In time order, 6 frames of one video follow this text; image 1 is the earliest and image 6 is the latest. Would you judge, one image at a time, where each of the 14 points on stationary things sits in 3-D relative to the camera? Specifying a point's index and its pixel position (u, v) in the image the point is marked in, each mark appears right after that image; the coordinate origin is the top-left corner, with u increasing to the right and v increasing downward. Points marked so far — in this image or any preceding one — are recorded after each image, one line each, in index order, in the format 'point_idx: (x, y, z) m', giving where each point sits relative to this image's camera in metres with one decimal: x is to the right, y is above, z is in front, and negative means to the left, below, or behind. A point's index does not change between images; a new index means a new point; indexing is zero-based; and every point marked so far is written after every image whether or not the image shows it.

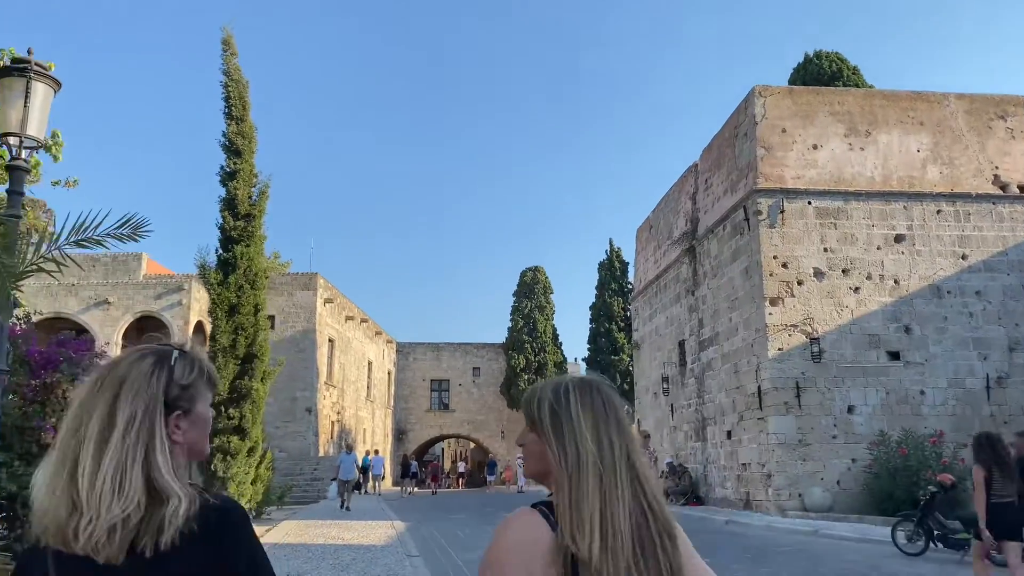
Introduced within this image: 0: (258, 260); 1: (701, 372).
0: (-3.4, +0.4, +11.4) m
1: (+3.5, -1.6, +16.0) m
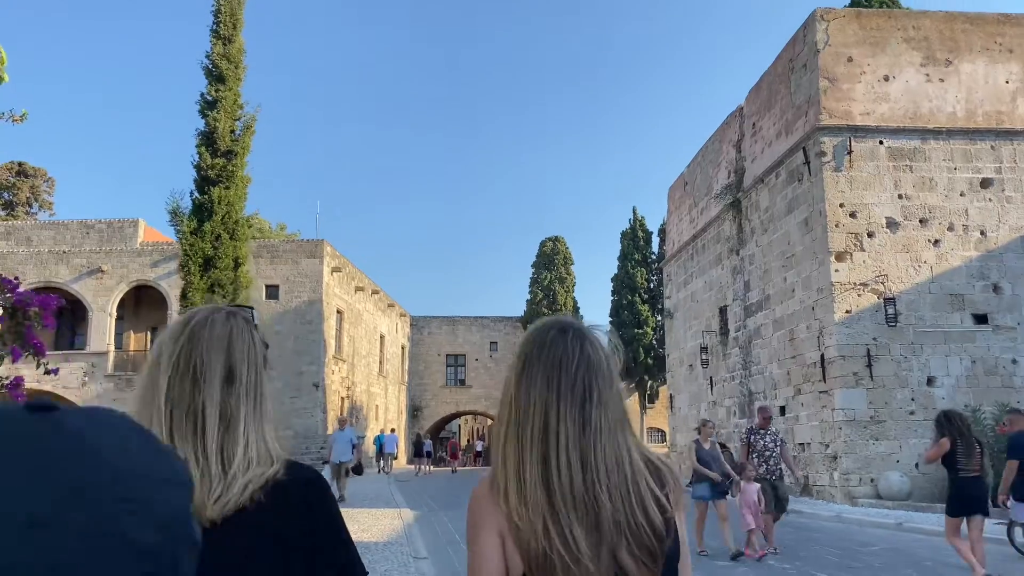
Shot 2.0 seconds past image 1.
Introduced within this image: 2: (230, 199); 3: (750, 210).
0: (-3.1, +0.9, +9.7) m
1: (+3.9, -0.9, +14.2) m
2: (-4.0, +1.3, +12.2) m
3: (+3.9, +1.3, +14.2) m
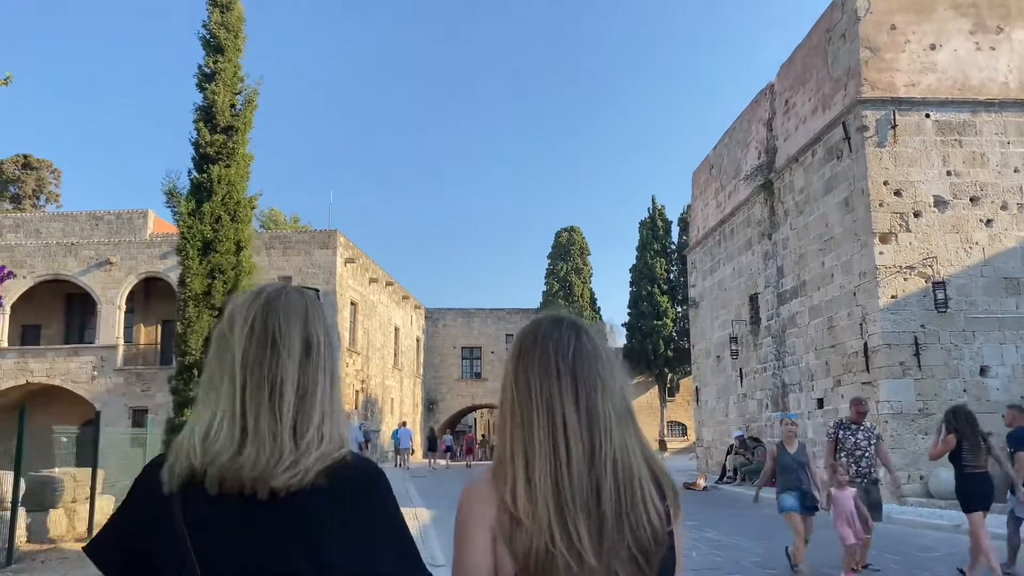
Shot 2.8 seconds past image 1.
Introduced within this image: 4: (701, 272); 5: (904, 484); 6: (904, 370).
0: (-2.9, +1.1, +9.1) m
1: (+4.2, -0.7, +13.5) m
2: (-3.7, +1.5, +11.6) m
3: (+4.2, +1.5, +13.4) m
4: (+4.0, +0.3, +18.0) m
5: (+4.6, -2.3, +10.0) m
6: (+4.6, -1.0, +10.1) m
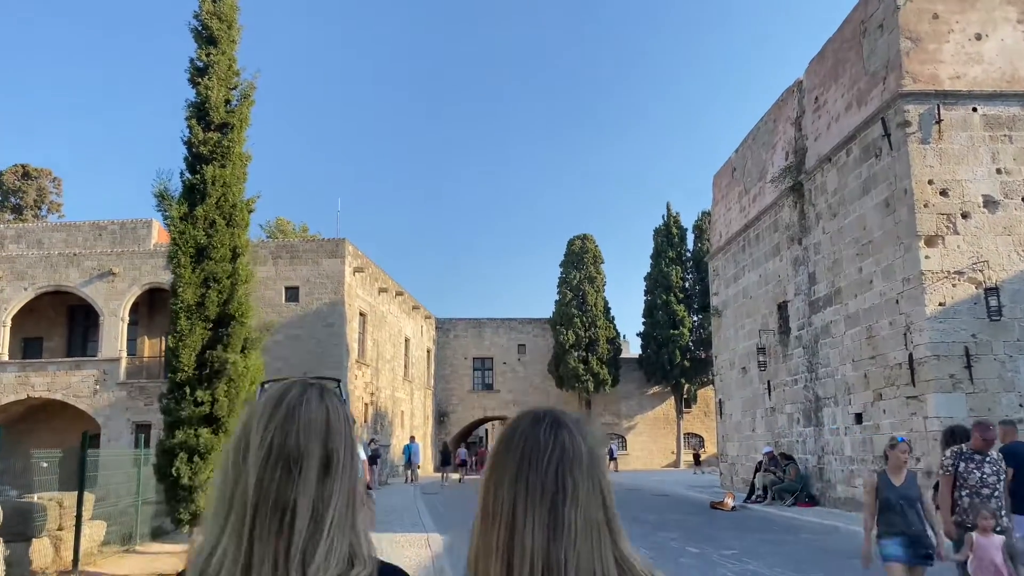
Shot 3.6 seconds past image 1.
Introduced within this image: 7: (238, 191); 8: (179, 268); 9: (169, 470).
0: (-2.7, +1.0, +8.4) m
1: (+4.5, -0.8, +12.7) m
2: (-3.5, +1.3, +10.9) m
3: (+4.5, +1.4, +12.7) m
4: (+4.2, +0.2, +17.3) m
5: (+4.8, -2.4, +9.3) m
6: (+4.8, -1.0, +9.4) m
7: (-2.7, +1.0, +8.4) m
8: (-3.1, +0.2, +8.0) m
9: (-3.0, -1.6, +7.7) m
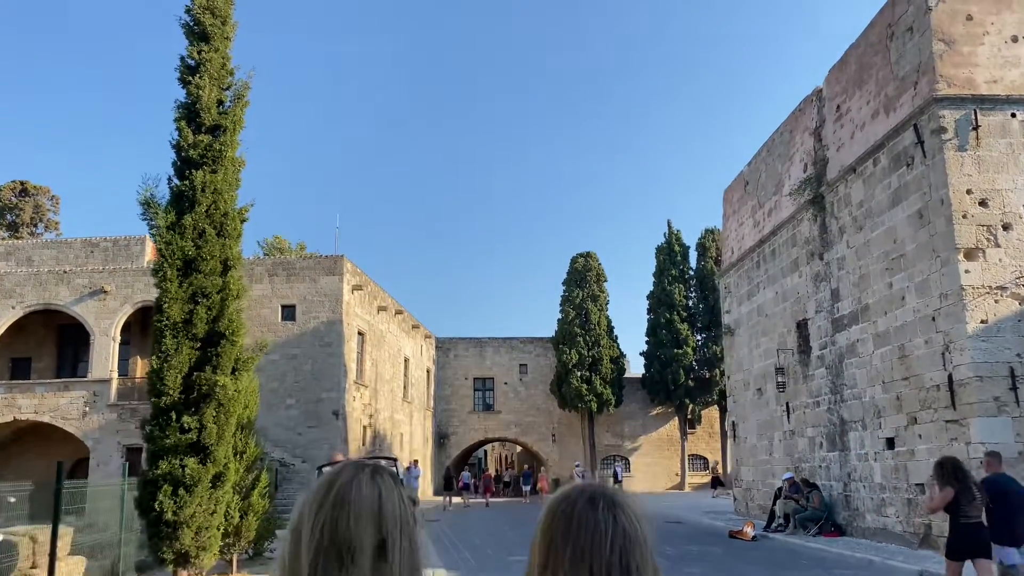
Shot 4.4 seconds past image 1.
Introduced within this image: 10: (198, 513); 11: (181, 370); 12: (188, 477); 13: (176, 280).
0: (-2.6, +0.8, +7.8) m
1: (+4.6, -1.0, +12.1) m
2: (-3.4, +1.1, +10.3) m
3: (+4.6, +1.2, +12.1) m
4: (+4.3, -0.2, +16.7) m
5: (+4.9, -2.5, +8.6) m
6: (+5.0, -1.2, +8.7) m
7: (-2.6, +0.8, +7.8) m
8: (-3.0, 0.0, +7.4) m
9: (-2.9, -1.7, +7.0) m
10: (-2.6, -1.9, +7.1) m
11: (-2.8, -0.7, +7.3) m
12: (-2.7, -1.6, +7.1) m
13: (-2.9, +0.1, +7.4) m
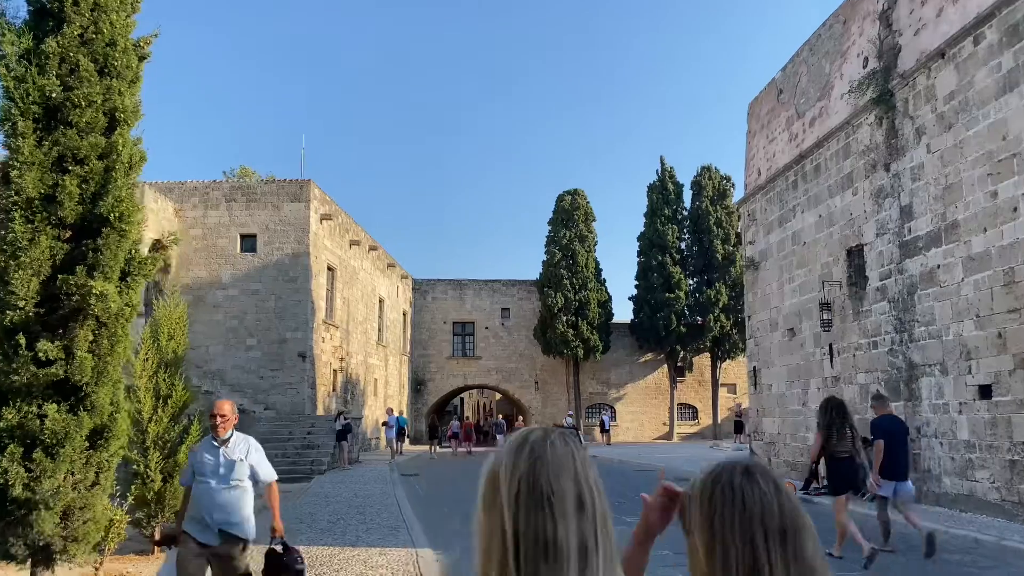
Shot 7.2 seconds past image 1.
0: (-2.4, +1.6, +5.4) m
1: (+4.6, 0.0, +10.0) m
2: (-3.3, +2.1, +7.8) m
3: (+4.6, +2.1, +9.9) m
4: (+4.2, +1.1, +14.5) m
5: (+5.0, -1.7, +6.6) m
6: (+5.0, -0.4, +6.6) m
7: (-2.4, +1.6, +5.4) m
8: (-2.8, +0.8, +5.0) m
9: (-2.8, -1.0, +4.7) m
10: (-2.5, -1.1, +4.8) m
11: (-2.7, +0.1, +4.9) m
12: (-2.6, -0.8, +4.8) m
13: (-2.8, +0.8, +5.0) m
